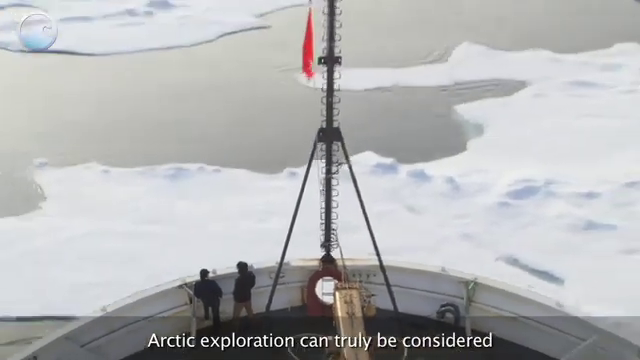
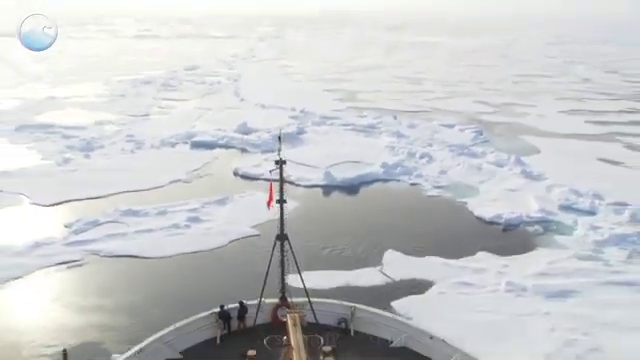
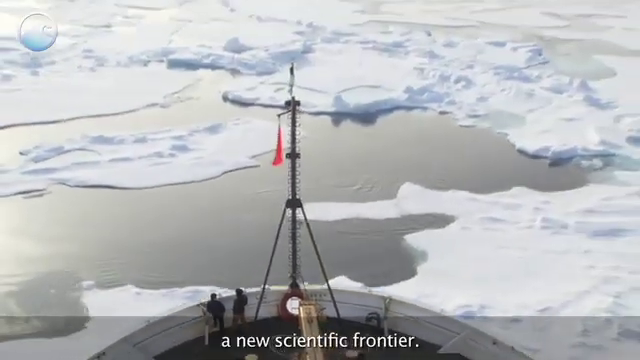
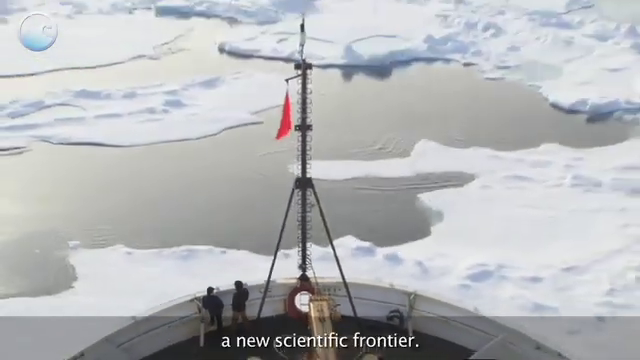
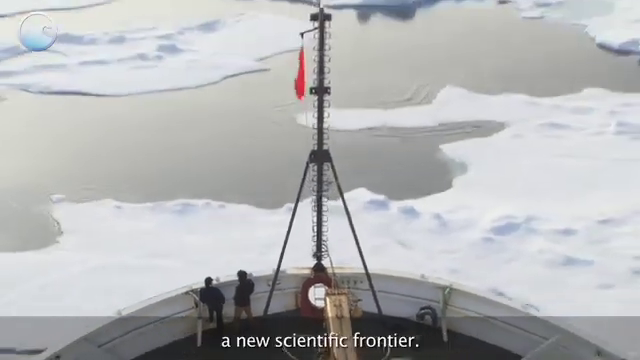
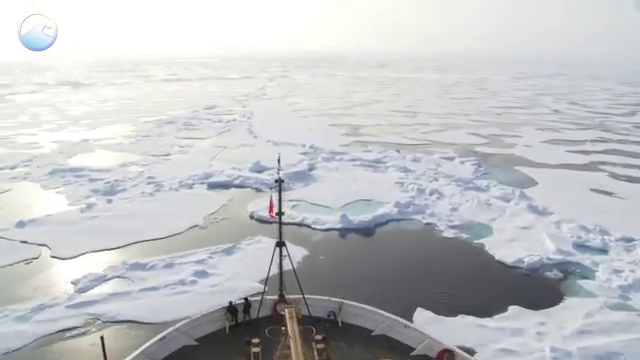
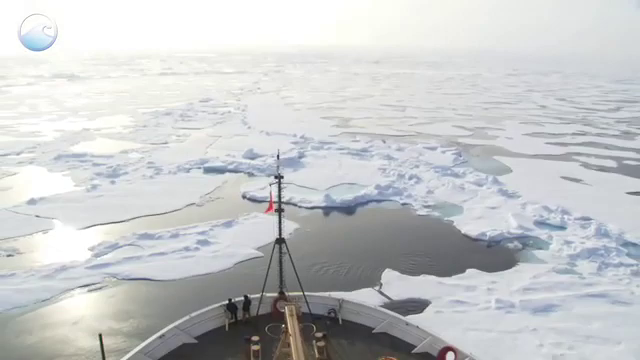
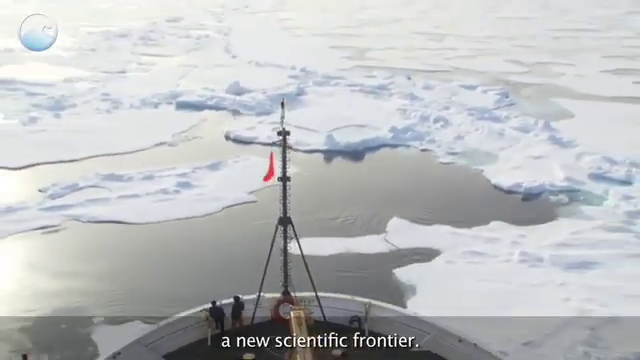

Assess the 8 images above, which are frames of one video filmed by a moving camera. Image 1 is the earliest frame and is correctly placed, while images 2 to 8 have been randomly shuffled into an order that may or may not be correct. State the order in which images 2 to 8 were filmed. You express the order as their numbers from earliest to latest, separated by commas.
5, 4, 3, 8, 2, 7, 6
